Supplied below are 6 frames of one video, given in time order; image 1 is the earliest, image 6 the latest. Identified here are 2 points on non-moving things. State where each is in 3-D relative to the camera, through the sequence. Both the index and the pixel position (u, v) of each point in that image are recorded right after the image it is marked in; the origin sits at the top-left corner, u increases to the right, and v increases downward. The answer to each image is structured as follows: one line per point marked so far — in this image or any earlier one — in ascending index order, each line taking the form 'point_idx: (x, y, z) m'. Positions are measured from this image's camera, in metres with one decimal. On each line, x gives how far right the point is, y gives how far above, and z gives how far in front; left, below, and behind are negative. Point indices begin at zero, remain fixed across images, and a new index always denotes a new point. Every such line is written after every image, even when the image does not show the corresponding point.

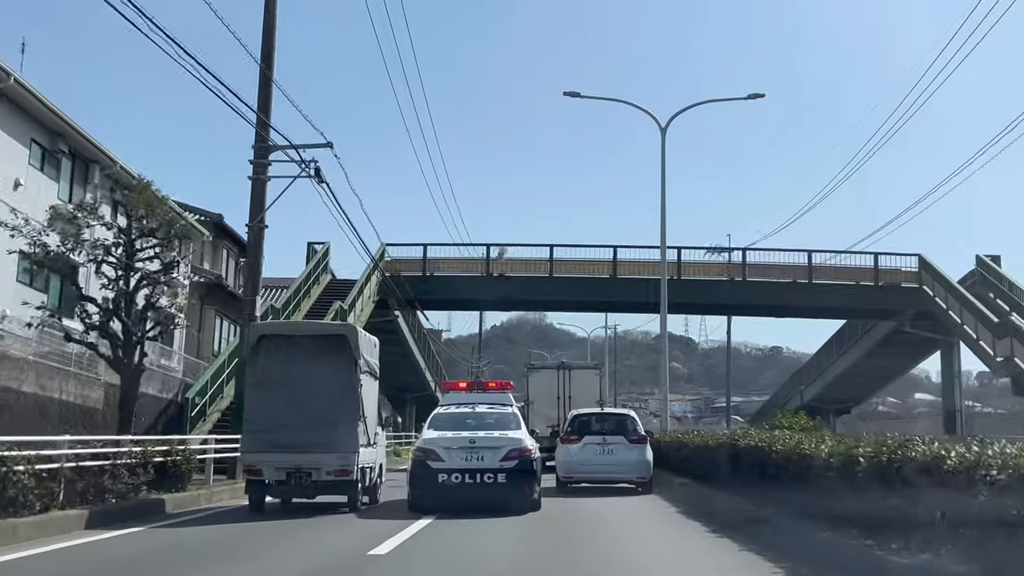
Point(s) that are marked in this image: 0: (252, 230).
0: (-4.5, +1.0, +17.1) m
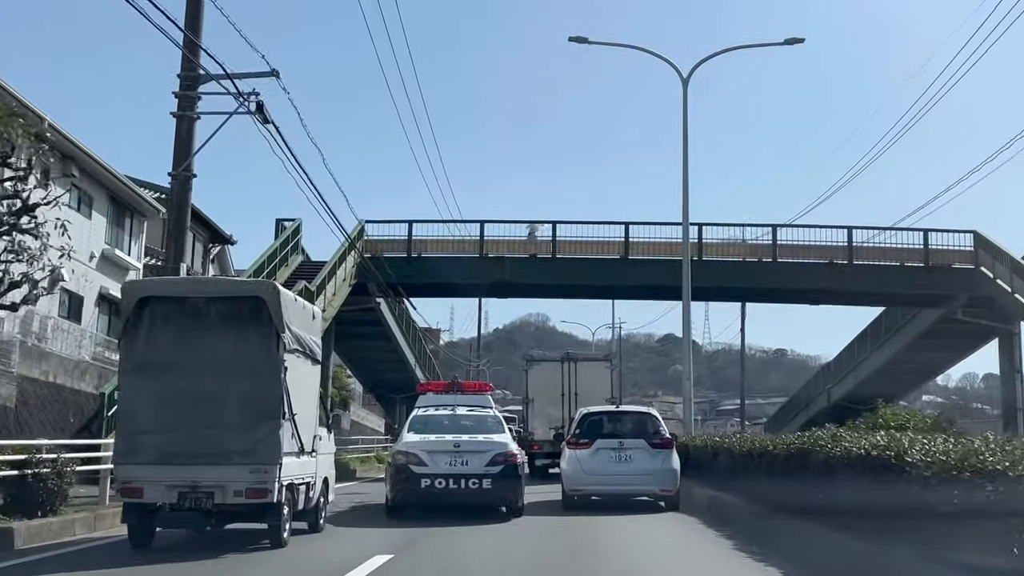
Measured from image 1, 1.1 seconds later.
0: (-4.6, +1.5, +13.4) m
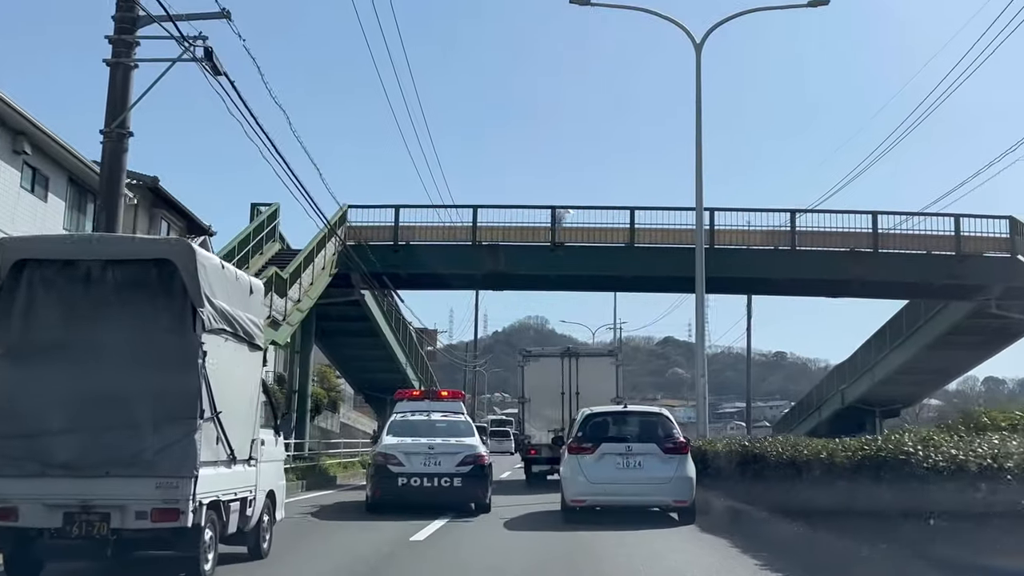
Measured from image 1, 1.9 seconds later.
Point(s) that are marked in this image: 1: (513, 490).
0: (-4.7, +1.8, +11.3) m
1: (0.0, -4.1, +19.9) m
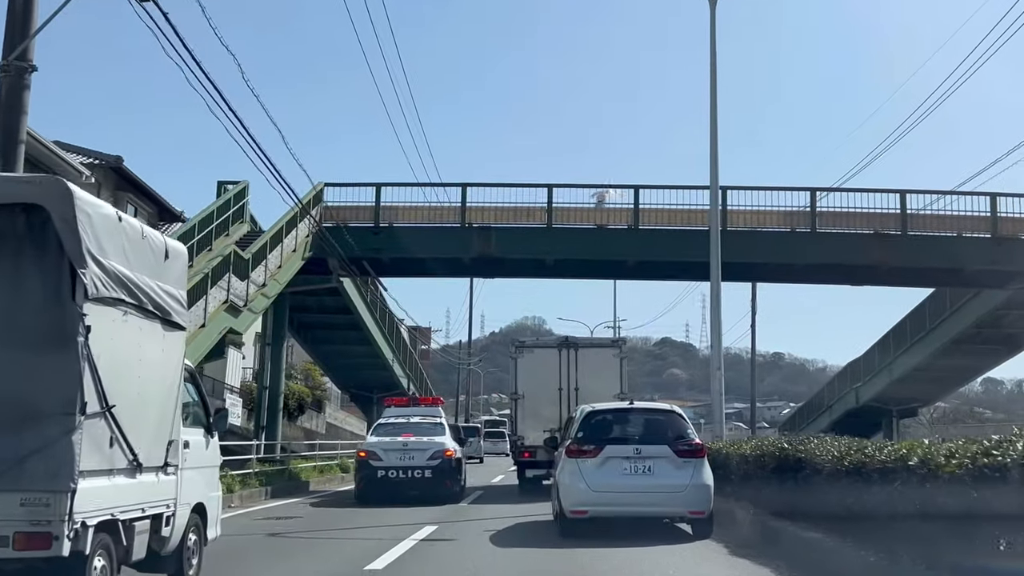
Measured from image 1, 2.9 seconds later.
0: (-4.8, +2.0, +9.5) m
1: (-0.1, -3.9, +18.2) m
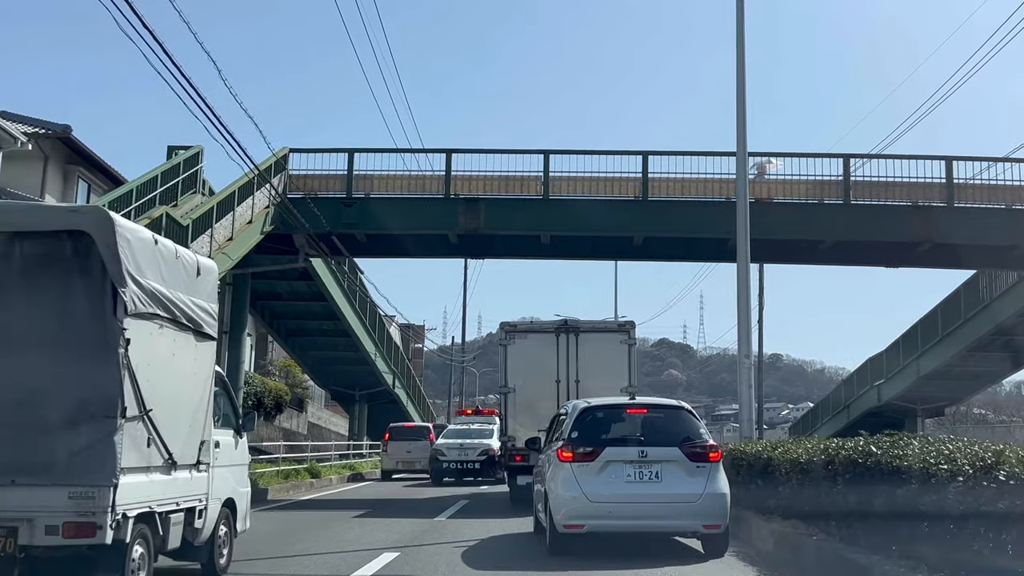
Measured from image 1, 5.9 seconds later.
0: (-4.7, +2.0, +10.1) m
1: (-0.1, -4.0, +18.7) m
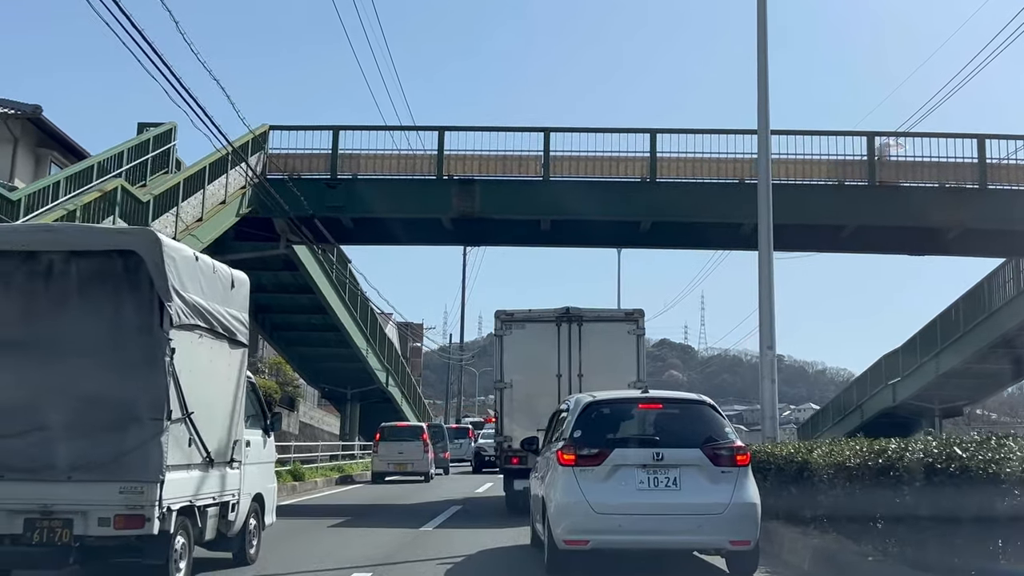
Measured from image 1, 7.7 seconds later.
0: (-4.7, +1.9, +10.7) m
1: (0.0, -4.1, +19.4) m
